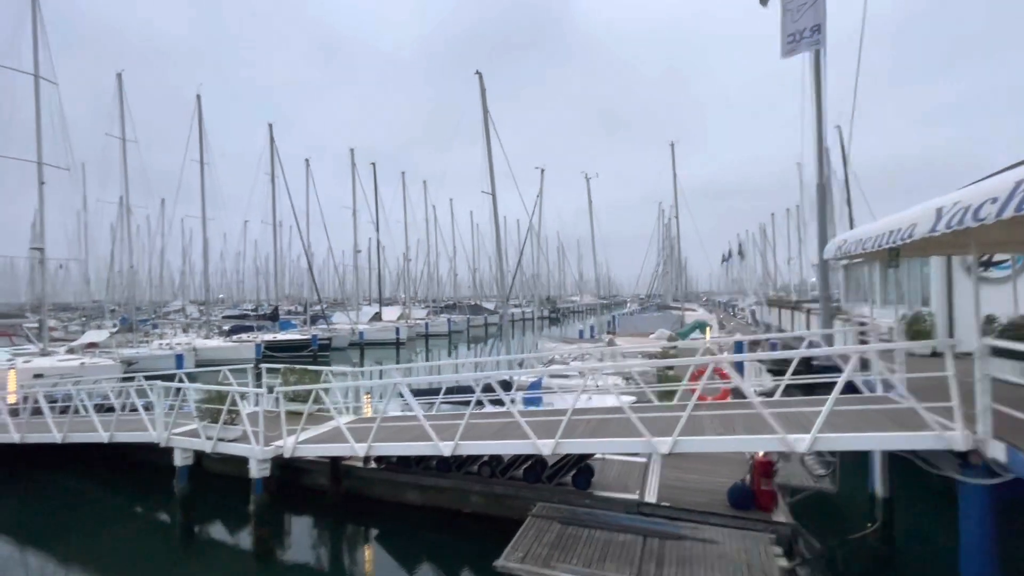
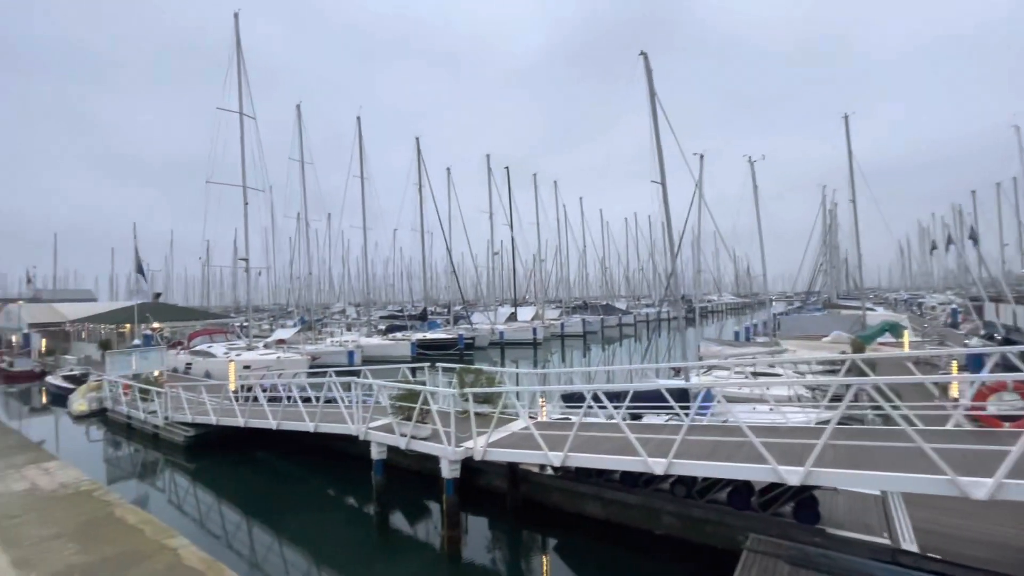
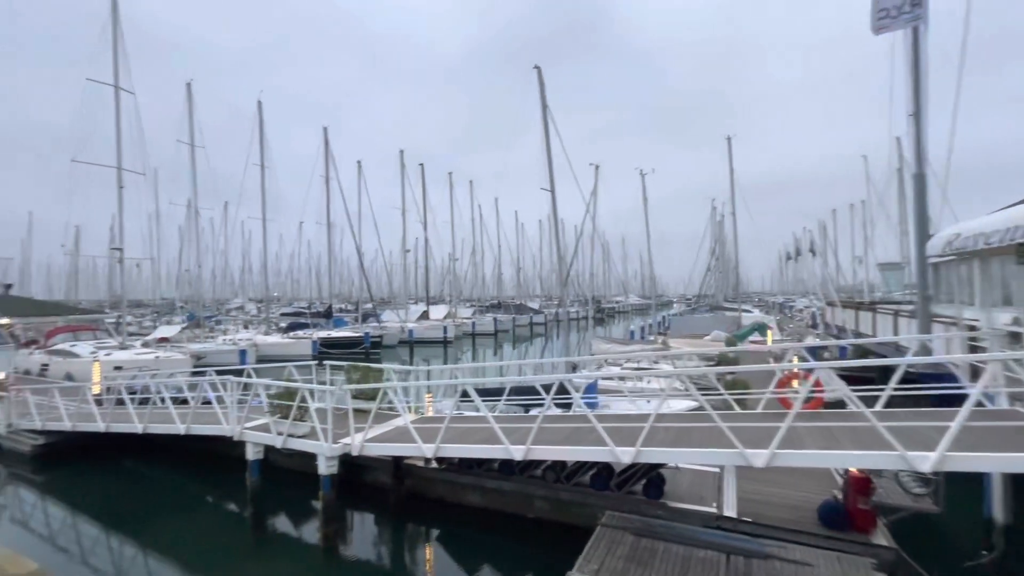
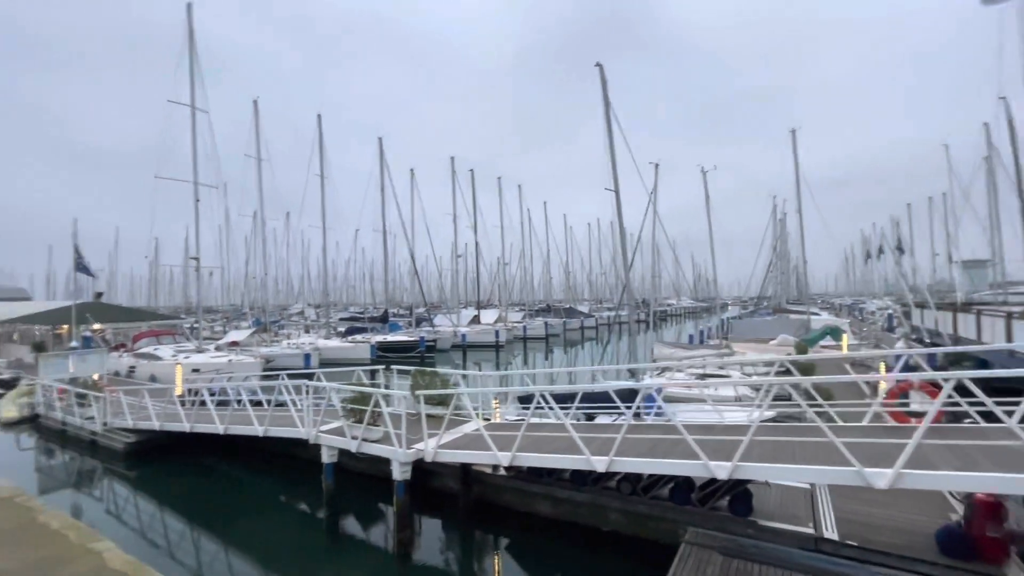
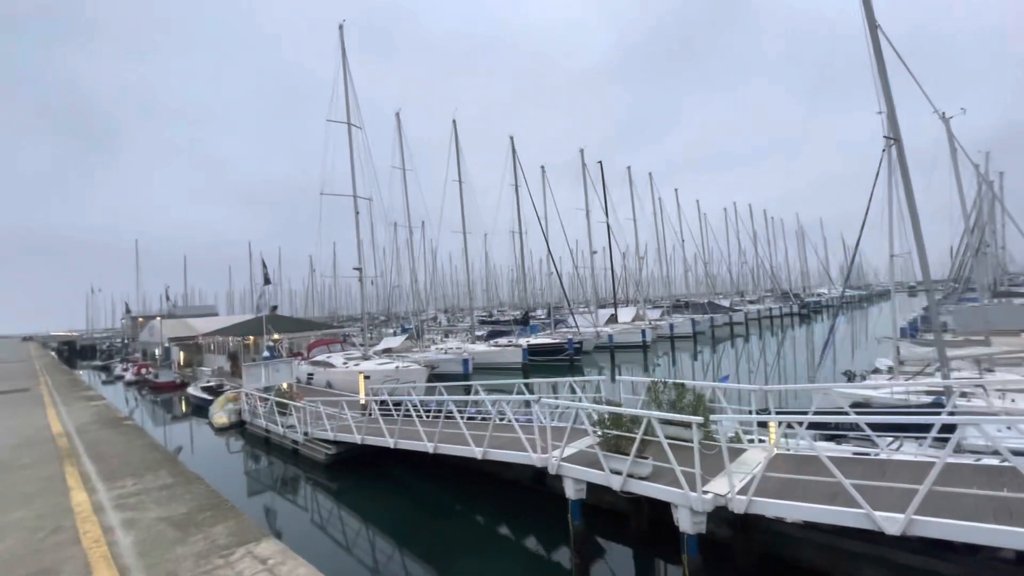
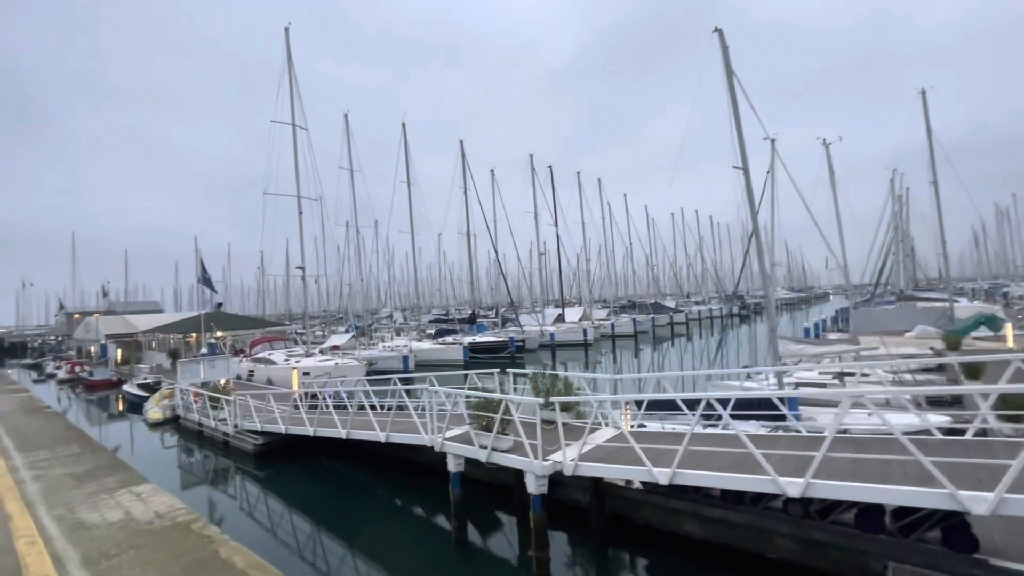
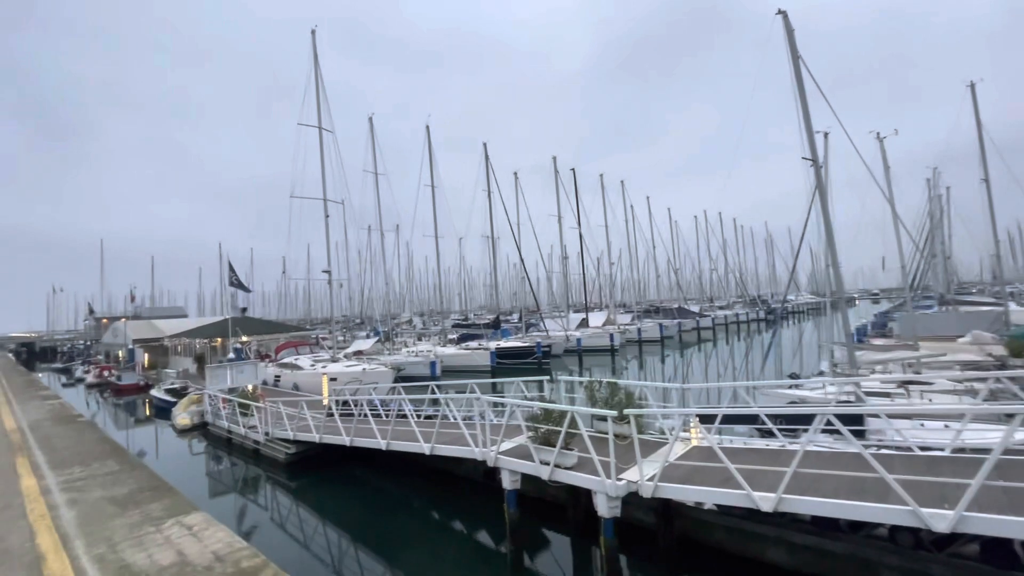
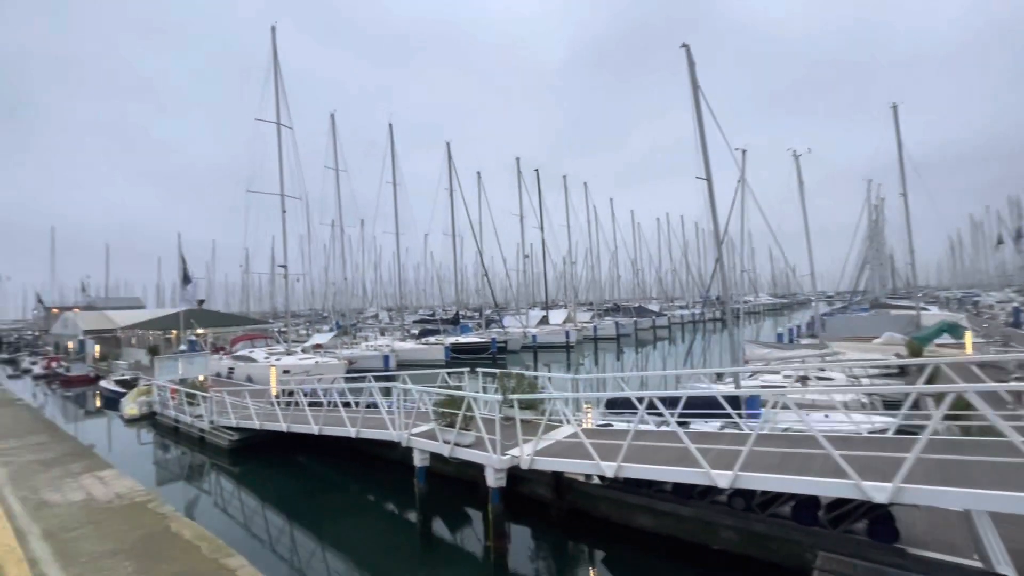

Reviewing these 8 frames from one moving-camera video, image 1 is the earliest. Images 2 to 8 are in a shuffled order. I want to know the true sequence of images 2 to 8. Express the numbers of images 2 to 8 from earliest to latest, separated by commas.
3, 4, 2, 8, 6, 7, 5
